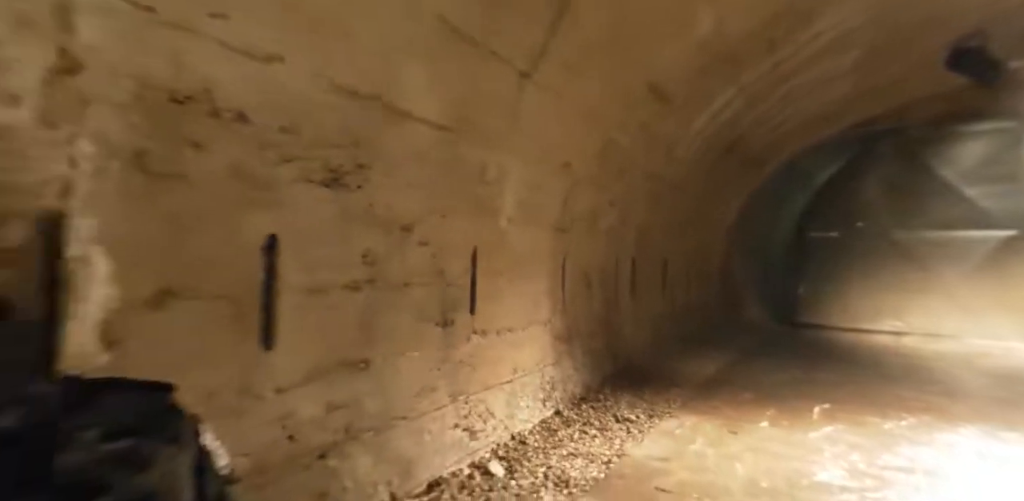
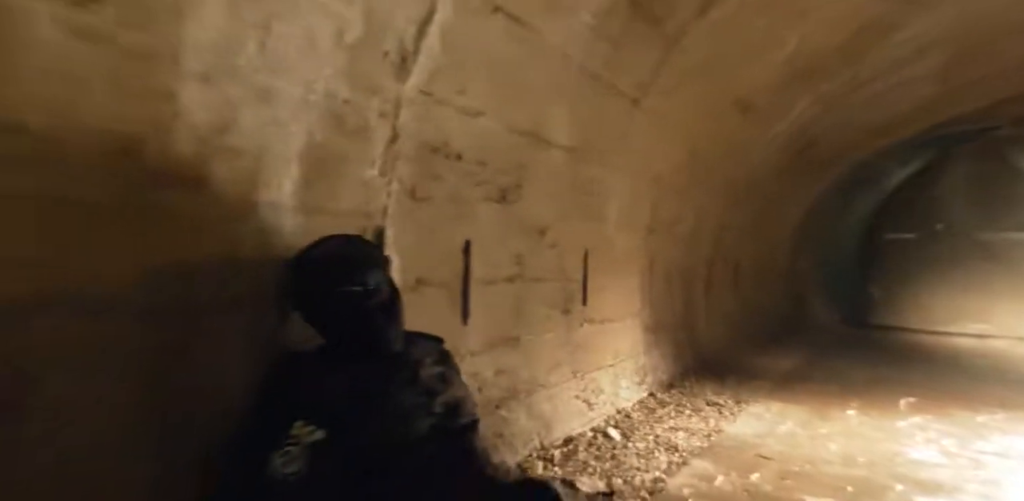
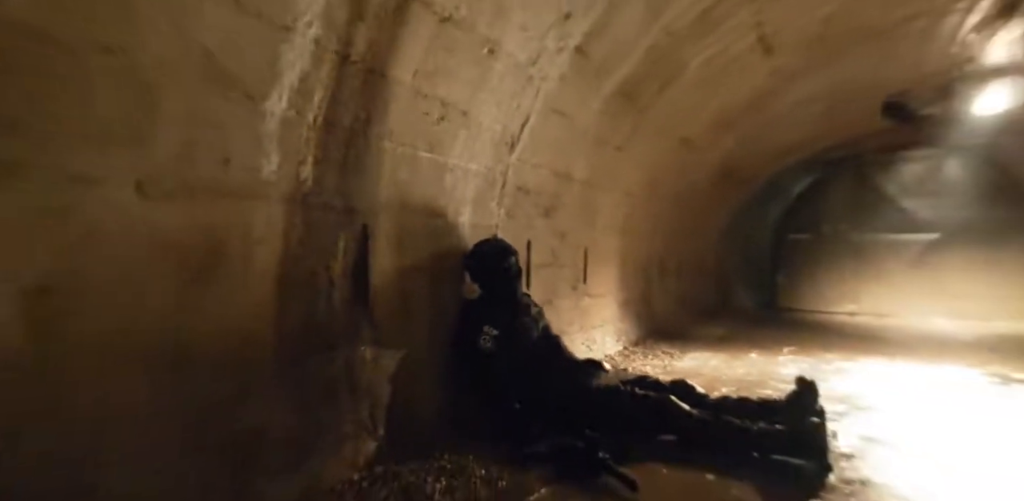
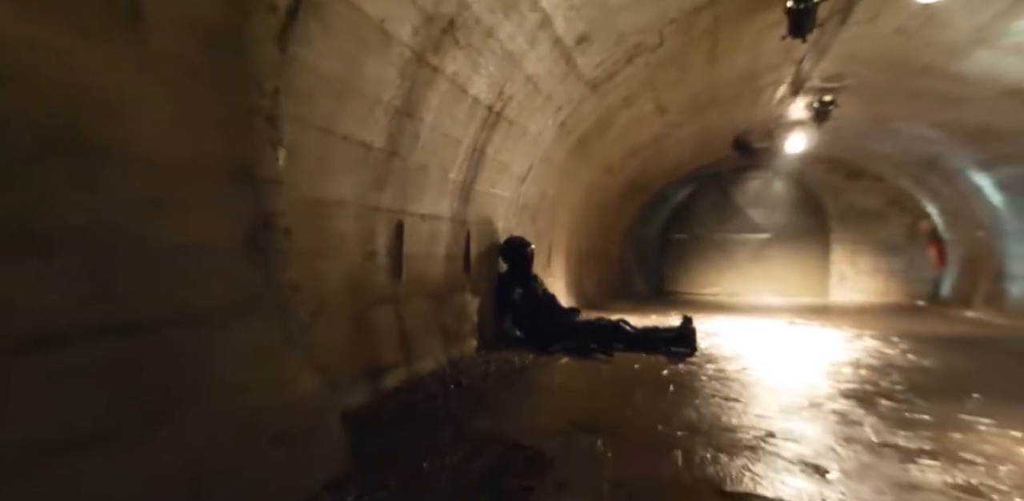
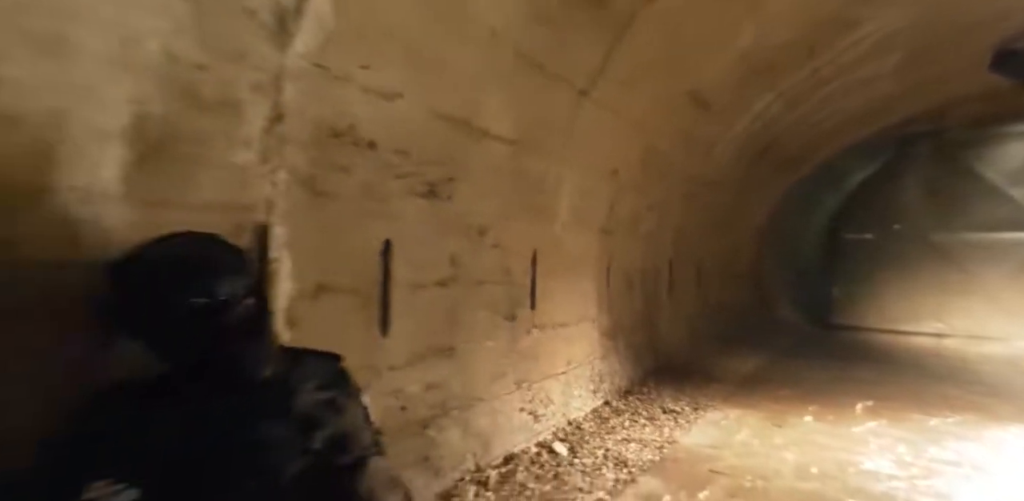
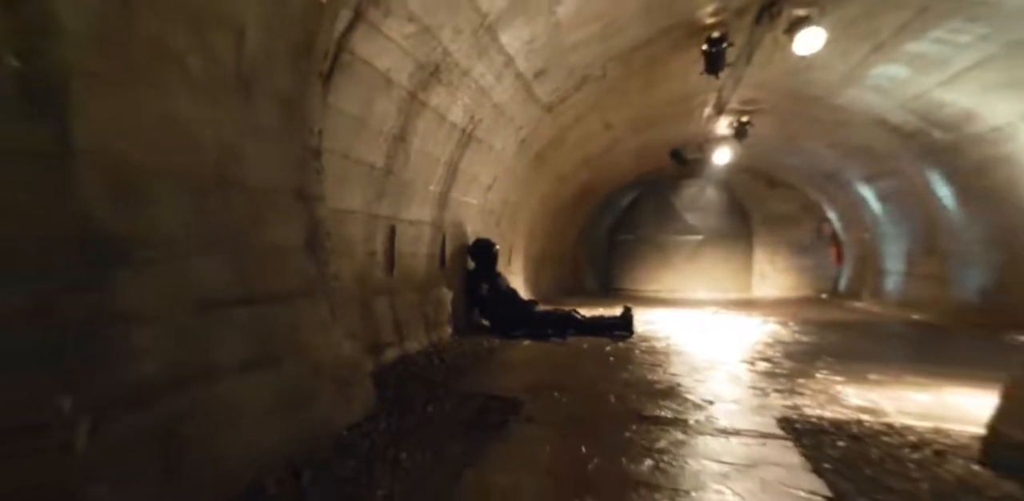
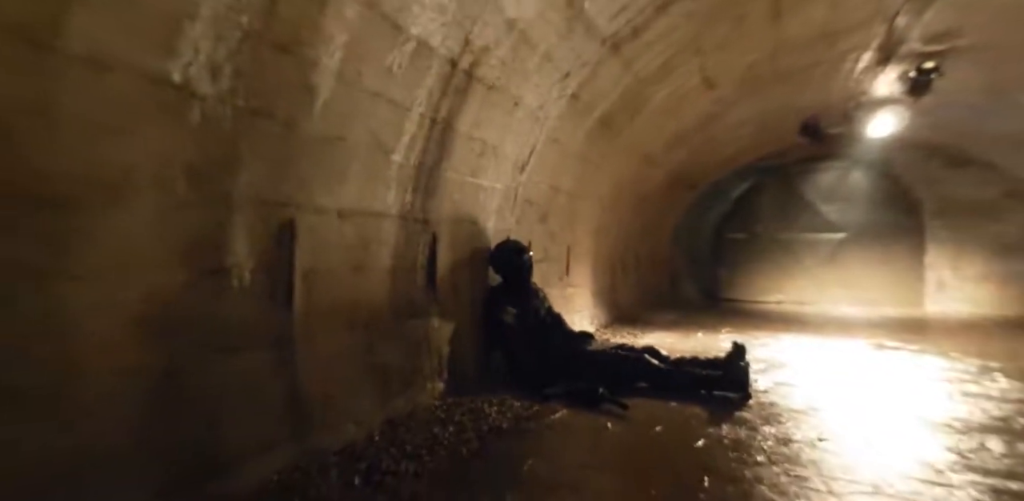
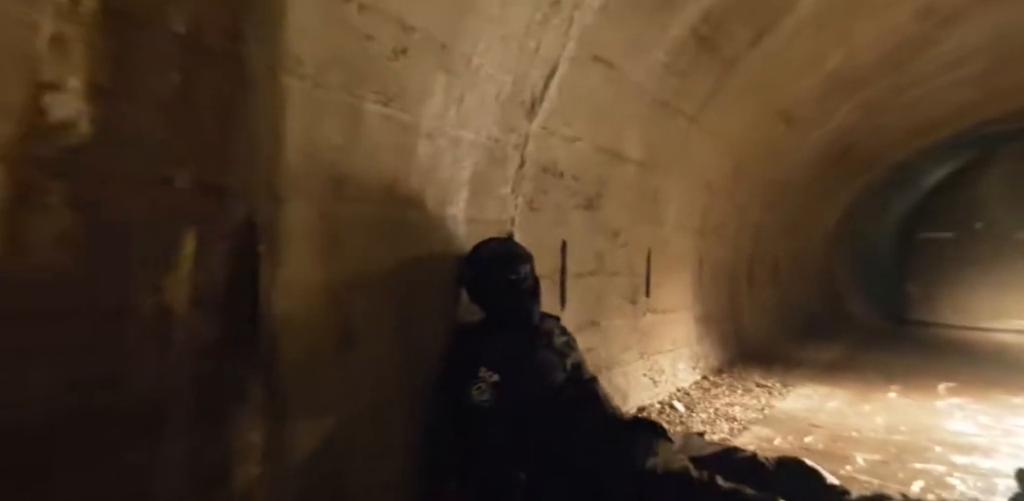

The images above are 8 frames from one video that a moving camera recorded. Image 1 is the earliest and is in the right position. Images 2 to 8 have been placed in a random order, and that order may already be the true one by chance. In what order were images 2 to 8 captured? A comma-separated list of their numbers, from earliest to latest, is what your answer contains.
5, 2, 8, 3, 7, 4, 6
